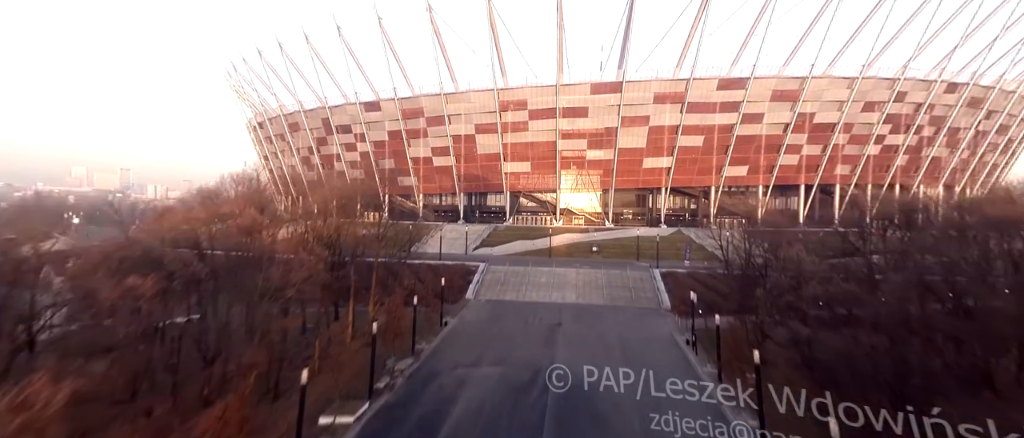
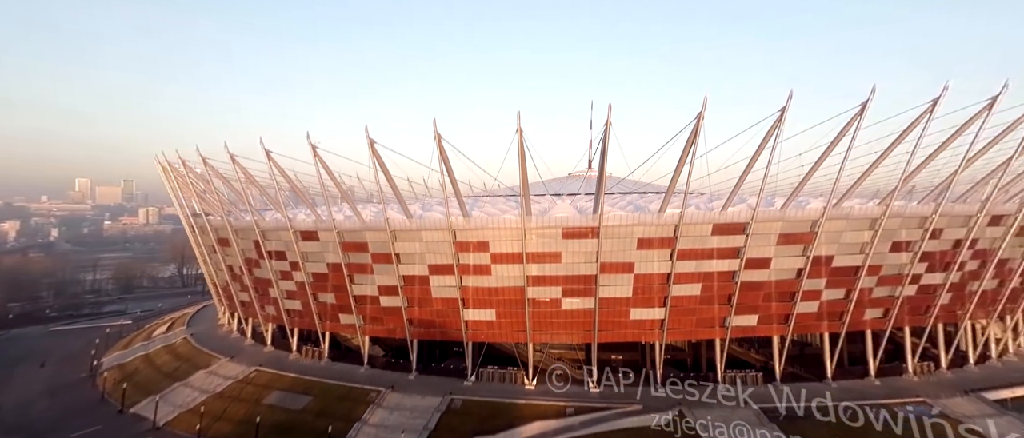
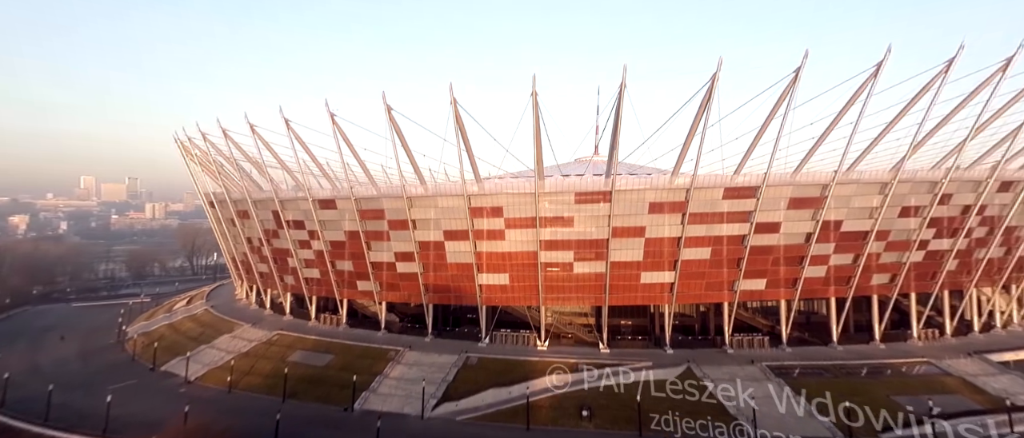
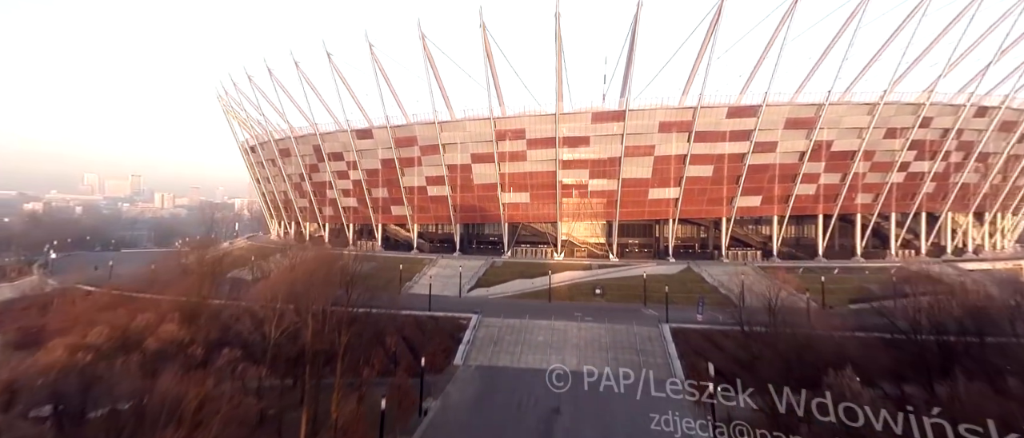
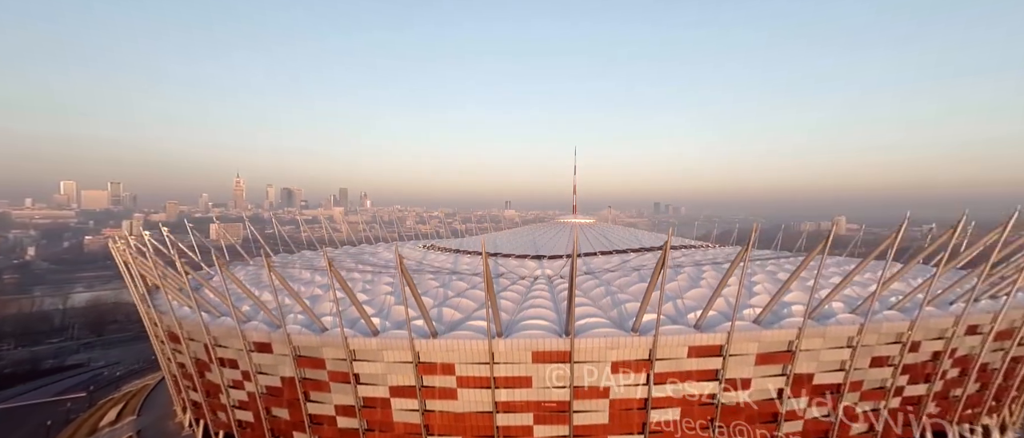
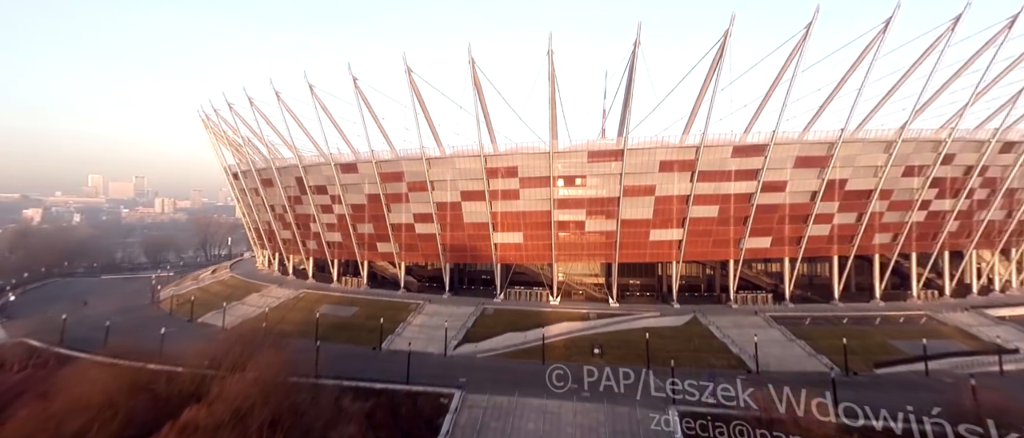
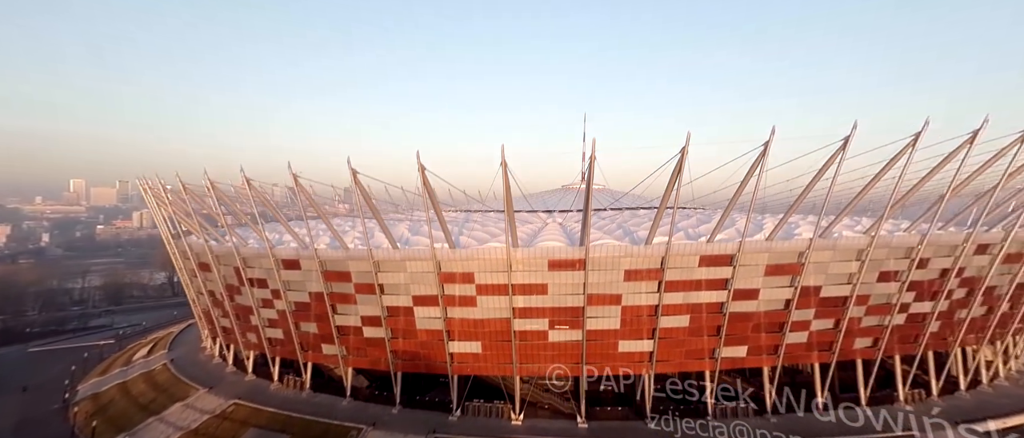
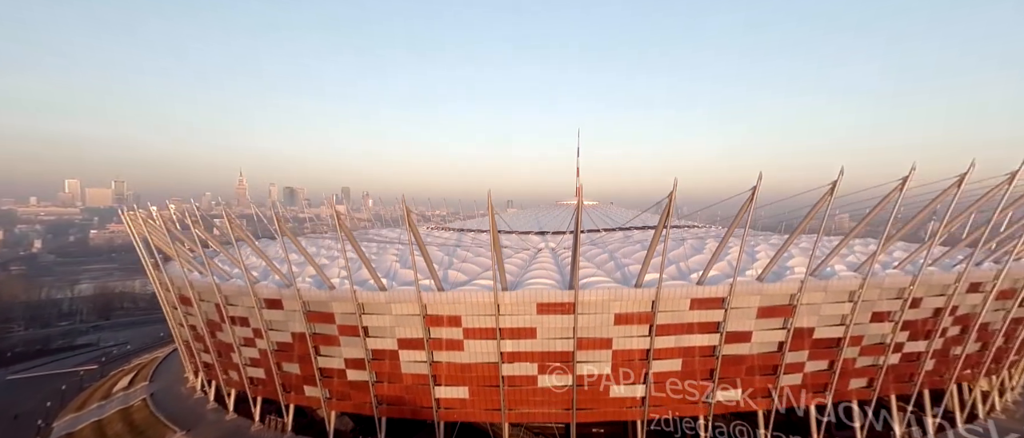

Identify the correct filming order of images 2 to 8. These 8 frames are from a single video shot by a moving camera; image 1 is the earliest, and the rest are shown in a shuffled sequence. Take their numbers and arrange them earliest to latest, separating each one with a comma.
4, 6, 3, 2, 7, 8, 5
